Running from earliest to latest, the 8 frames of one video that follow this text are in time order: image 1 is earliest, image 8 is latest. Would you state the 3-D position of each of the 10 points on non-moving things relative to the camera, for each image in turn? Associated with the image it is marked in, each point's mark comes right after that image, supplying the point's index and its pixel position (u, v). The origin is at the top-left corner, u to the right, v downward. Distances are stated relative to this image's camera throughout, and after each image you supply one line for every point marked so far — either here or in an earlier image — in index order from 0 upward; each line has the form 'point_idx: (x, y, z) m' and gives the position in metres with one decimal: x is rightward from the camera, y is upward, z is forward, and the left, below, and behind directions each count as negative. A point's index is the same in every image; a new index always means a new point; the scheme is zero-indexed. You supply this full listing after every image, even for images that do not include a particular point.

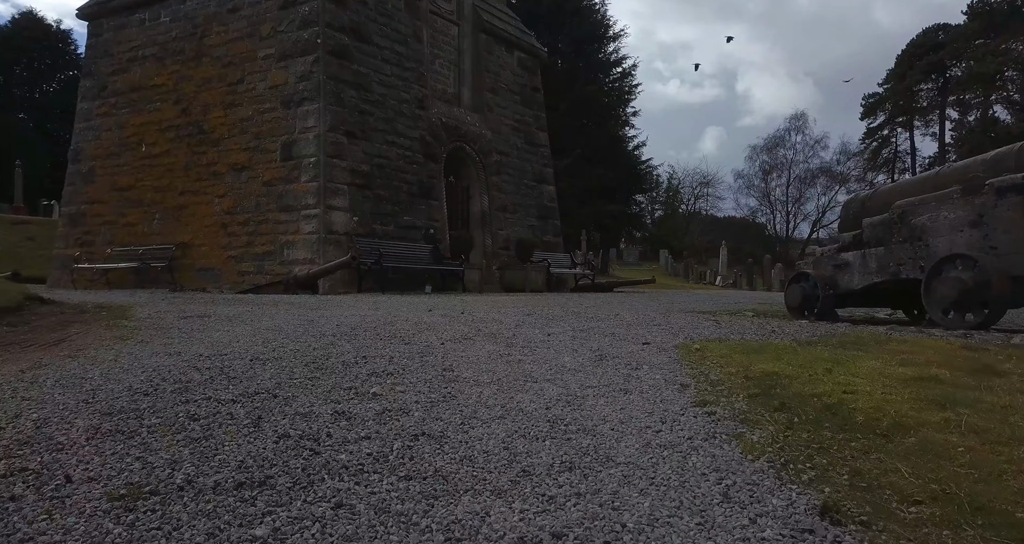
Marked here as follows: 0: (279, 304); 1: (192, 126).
0: (-2.1, -0.3, +6.1) m
1: (-5.7, +2.6, +12.0) m
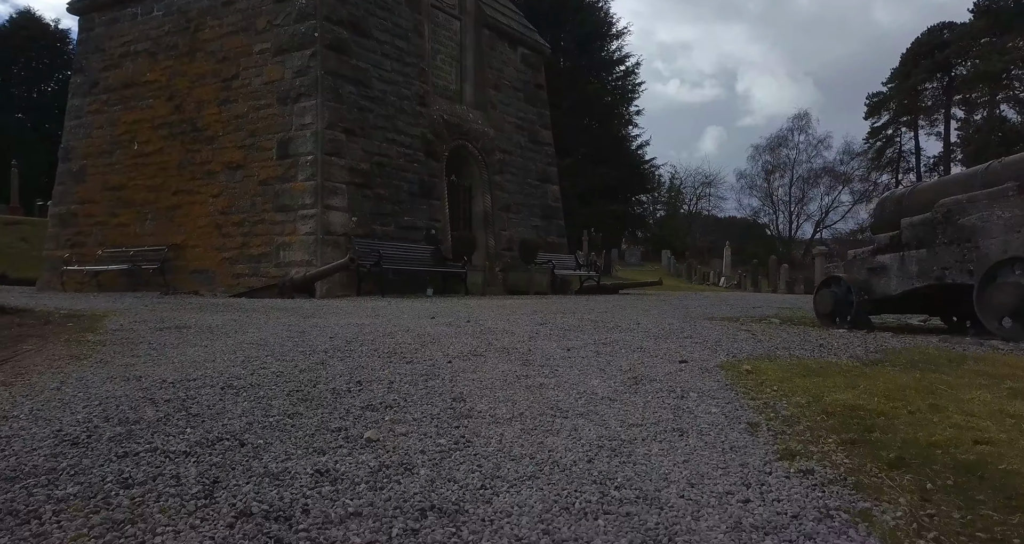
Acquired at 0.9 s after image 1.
0: (-2.0, -0.3, +5.7) m
1: (-5.6, +2.6, +11.6) m
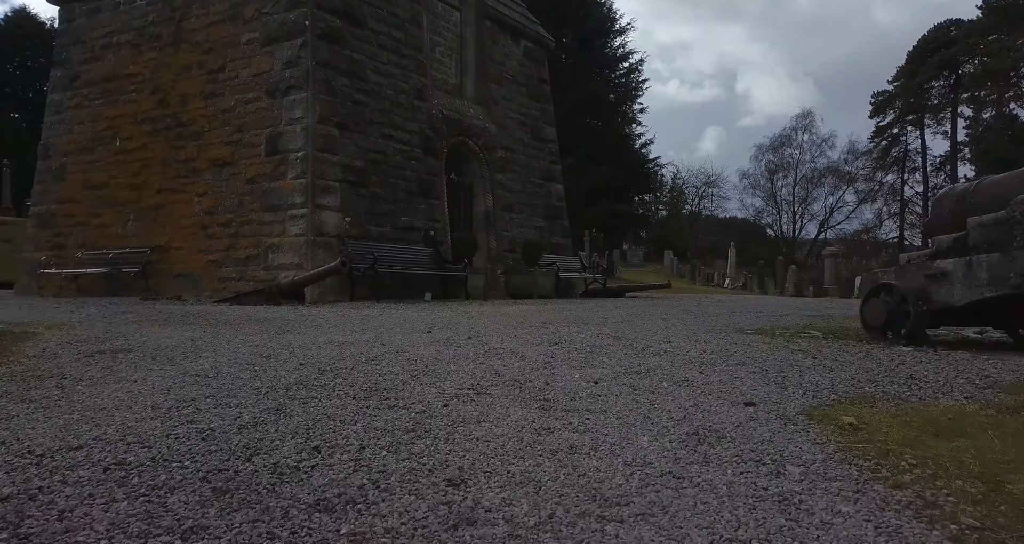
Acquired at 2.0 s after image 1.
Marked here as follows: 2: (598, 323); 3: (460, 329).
0: (-2.0, -0.4, +5.1) m
1: (-5.6, +2.5, +11.0) m
2: (+0.7, -0.4, +5.2) m
3: (-0.4, -0.4, +4.5) m
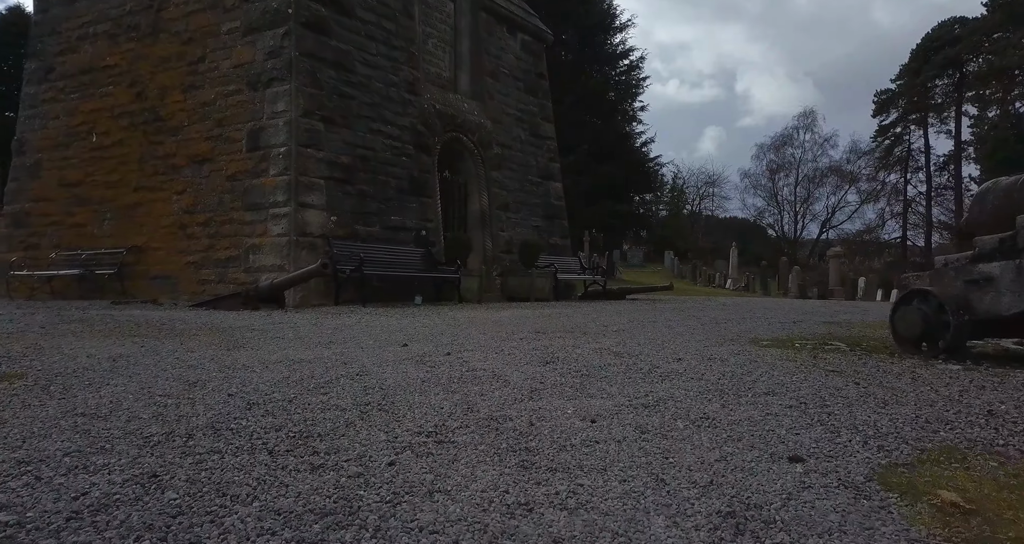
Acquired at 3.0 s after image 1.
0: (-2.1, -0.4, +4.5) m
1: (-5.7, +2.5, +10.5) m
2: (+0.6, -0.4, +4.7) m
3: (-0.4, -0.4, +4.0) m
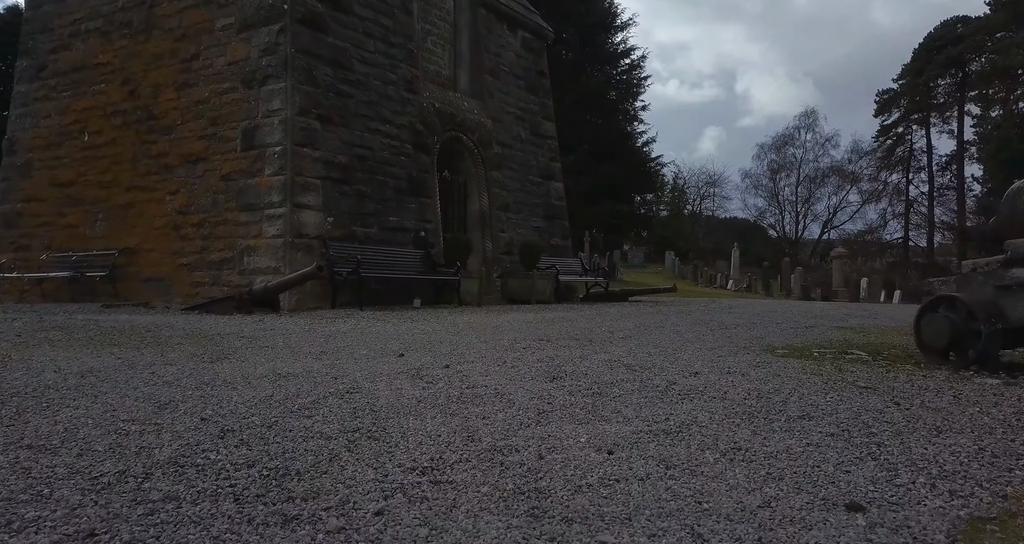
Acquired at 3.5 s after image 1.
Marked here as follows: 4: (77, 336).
0: (-2.0, -0.4, +4.3) m
1: (-5.6, +2.4, +10.2) m
2: (+0.6, -0.5, +4.4) m
3: (-0.4, -0.5, +3.7) m
4: (-2.8, -0.4, +4.3) m
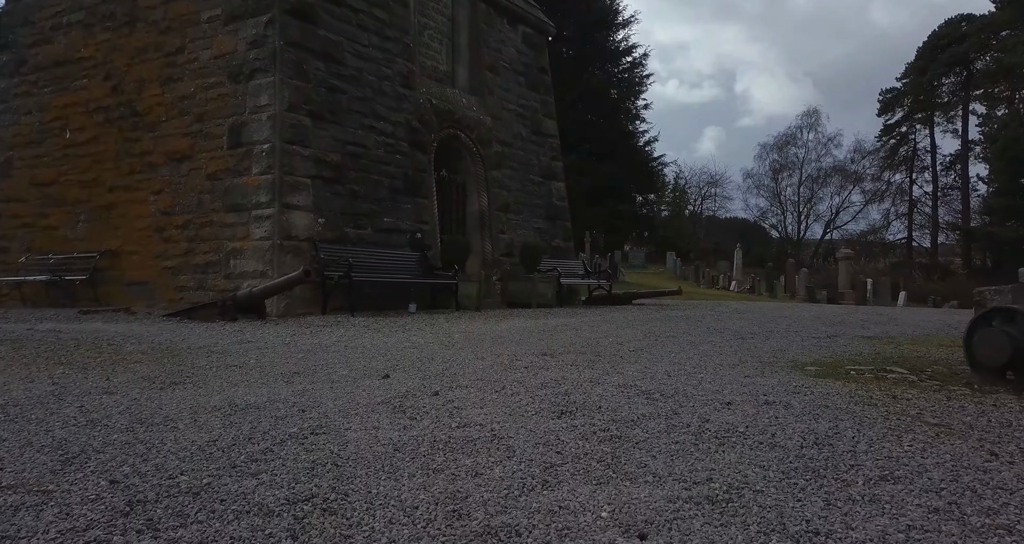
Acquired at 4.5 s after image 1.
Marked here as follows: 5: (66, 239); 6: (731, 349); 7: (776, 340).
0: (-2.0, -0.5, +3.9) m
1: (-5.6, +2.4, +9.8) m
2: (+0.6, -0.5, +4.0) m
3: (-0.4, -0.5, +3.3) m
4: (-2.8, -0.5, +3.9) m
5: (-6.6, +0.5, +10.0) m
6: (+1.6, -0.6, +4.8) m
7: (+2.2, -0.6, +5.6) m
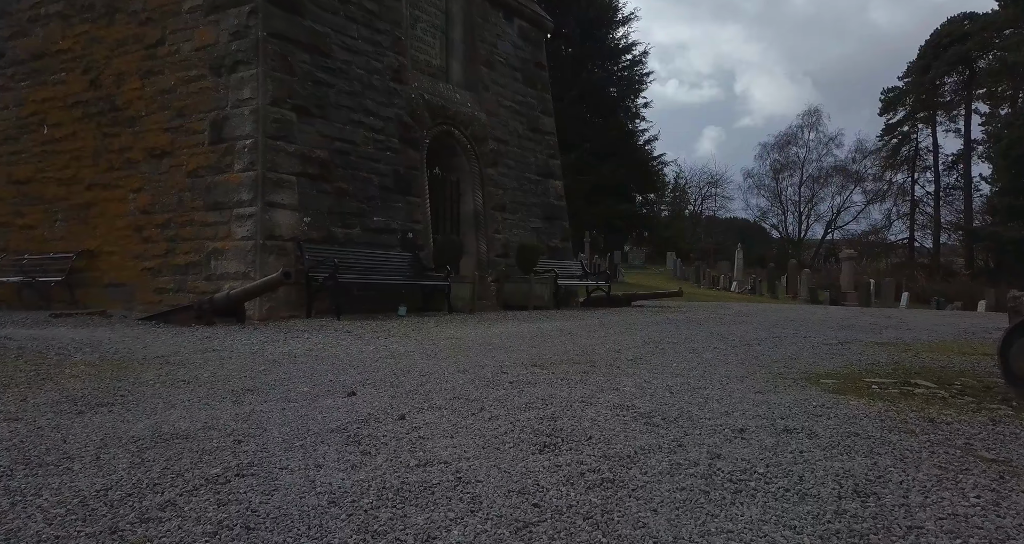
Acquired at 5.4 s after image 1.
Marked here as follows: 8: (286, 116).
0: (-2.1, -0.5, +3.5) m
1: (-5.7, +2.4, +9.4) m
2: (+0.5, -0.5, +3.6) m
3: (-0.5, -0.5, +2.9) m
4: (-2.9, -0.5, +3.5) m
5: (-6.7, +0.5, +9.6) m
6: (+1.5, -0.6, +4.5) m
7: (+2.1, -0.6, +5.2) m
8: (-2.9, +2.0, +8.5) m
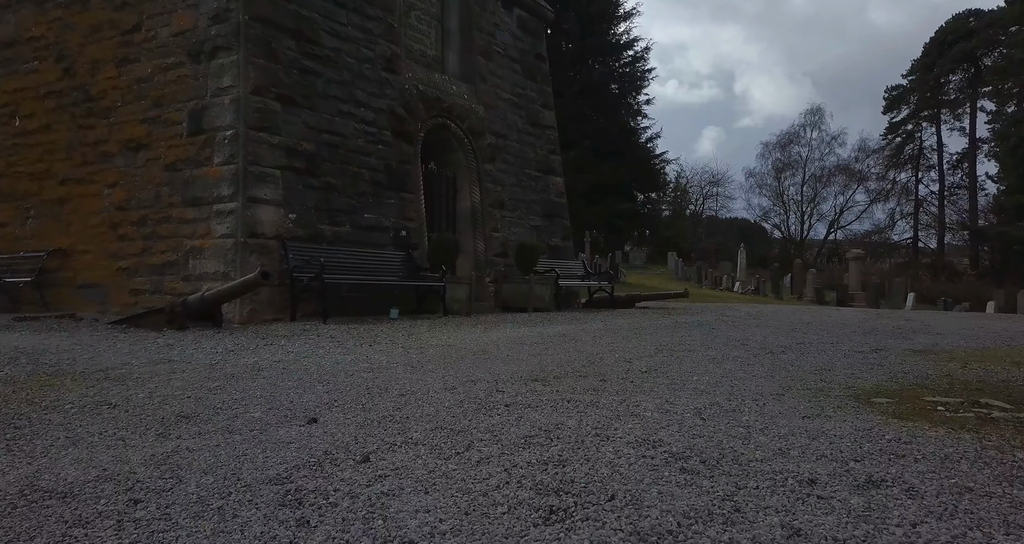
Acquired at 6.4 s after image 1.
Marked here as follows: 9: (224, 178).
0: (-2.1, -0.5, +2.9) m
1: (-5.7, +2.4, +8.9) m
2: (+0.5, -0.5, +3.1) m
3: (-0.5, -0.5, +2.4) m
4: (-2.9, -0.5, +3.0) m
5: (-6.7, +0.5, +9.1) m
6: (+1.5, -0.6, +3.9) m
7: (+2.1, -0.6, +4.7) m
8: (-2.9, +2.0, +8.0) m
9: (-3.3, +1.1, +7.6) m
